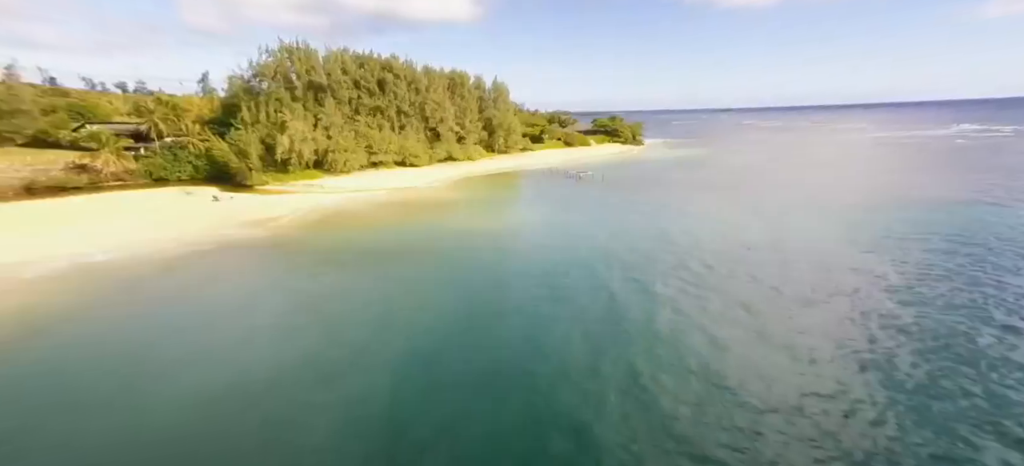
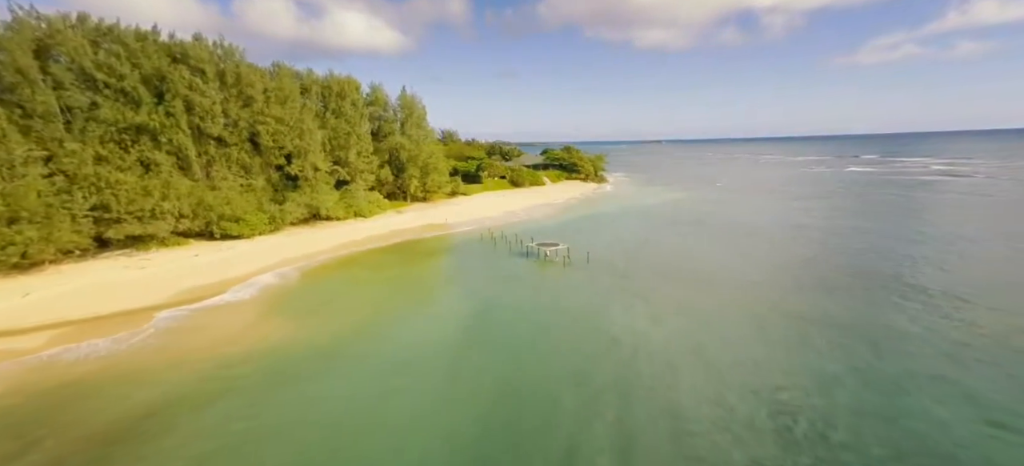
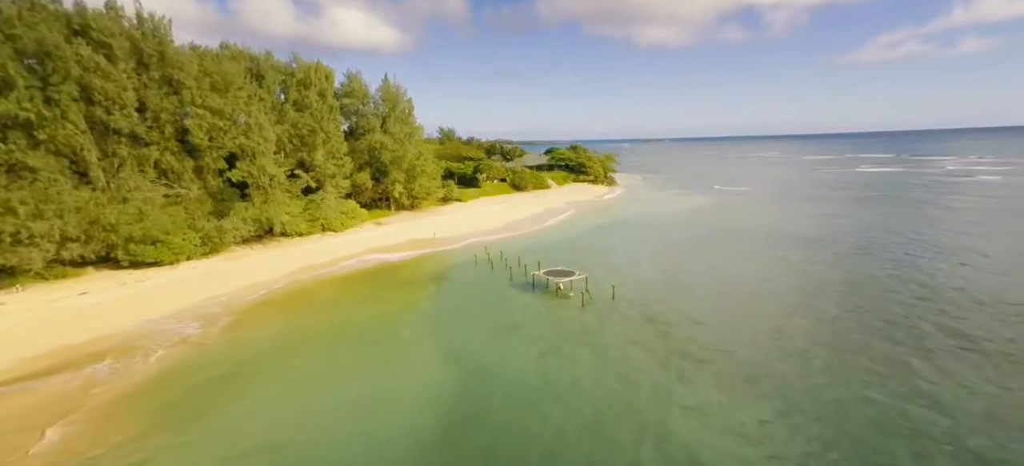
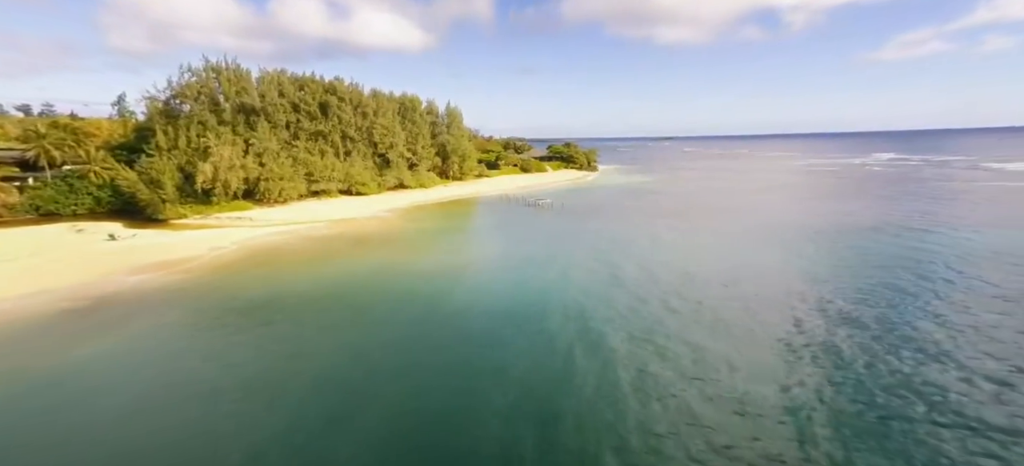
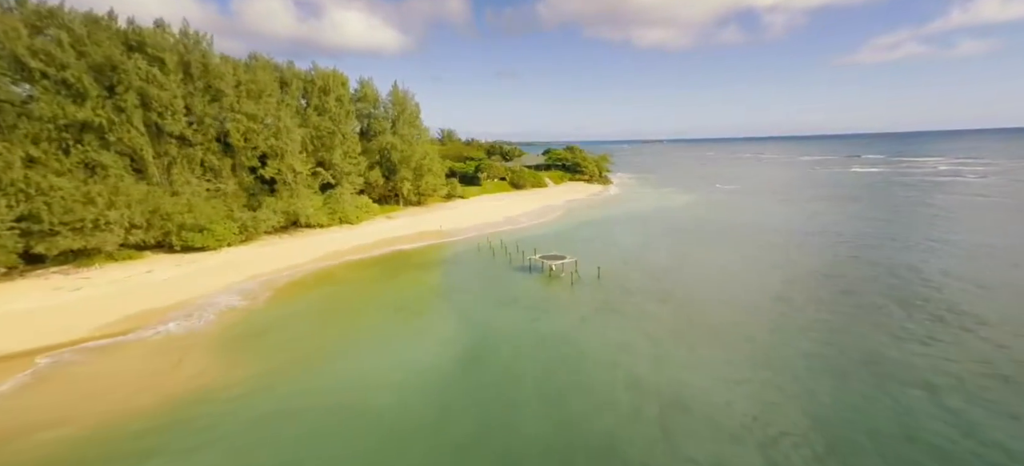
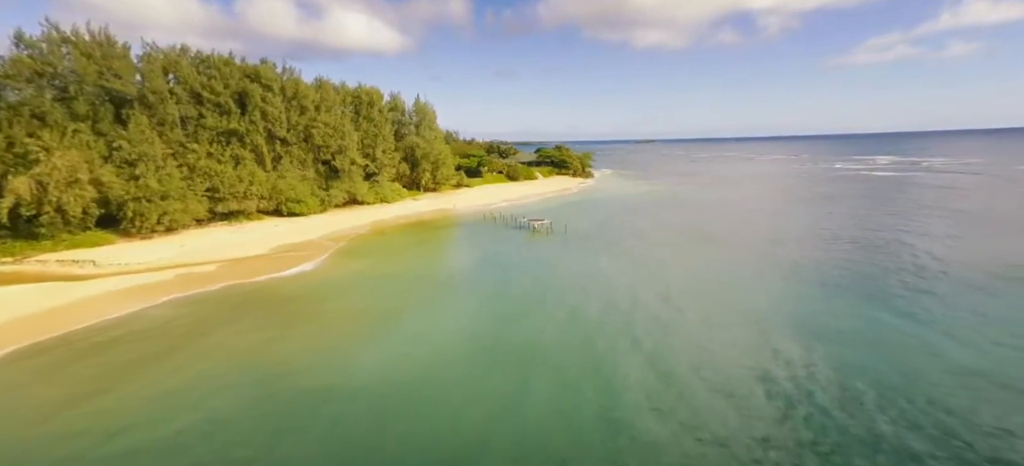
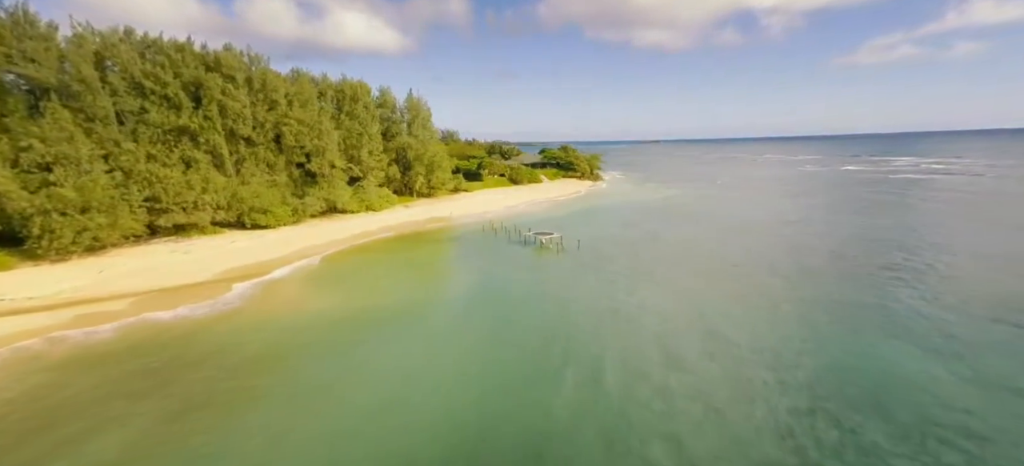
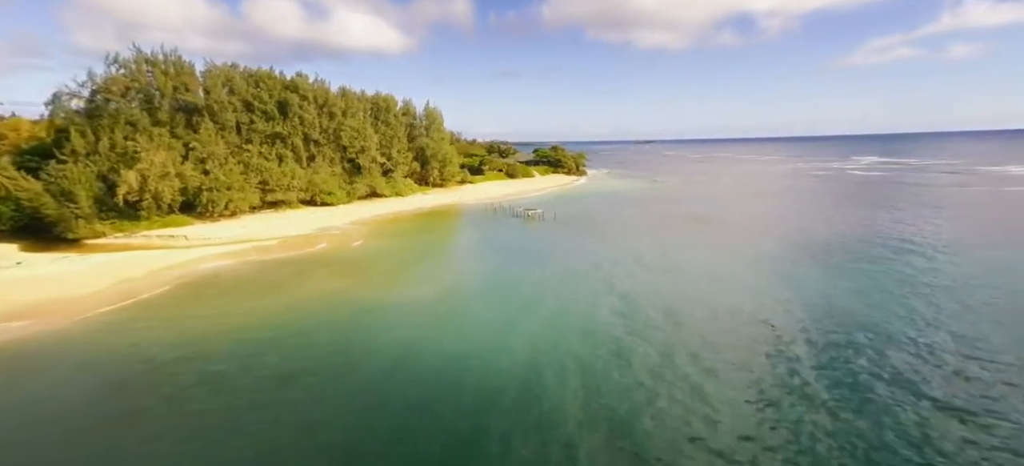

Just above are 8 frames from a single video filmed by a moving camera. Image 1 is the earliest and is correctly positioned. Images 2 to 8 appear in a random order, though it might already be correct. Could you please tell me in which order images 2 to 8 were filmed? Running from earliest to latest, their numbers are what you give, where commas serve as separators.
4, 8, 6, 7, 2, 5, 3
